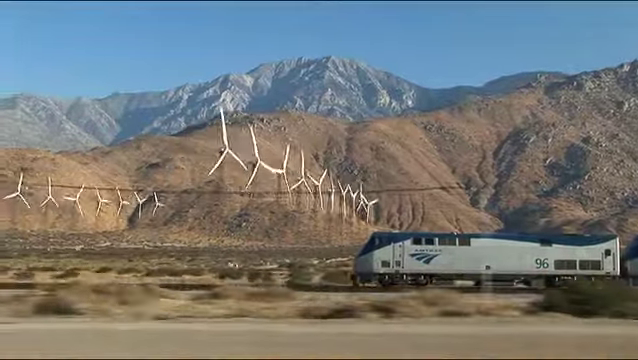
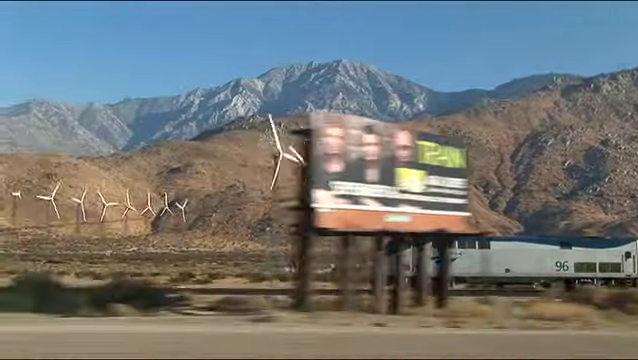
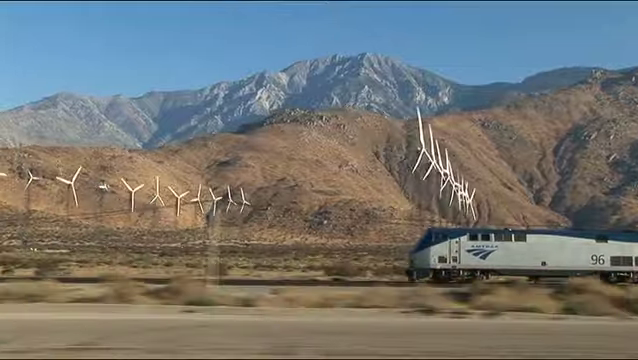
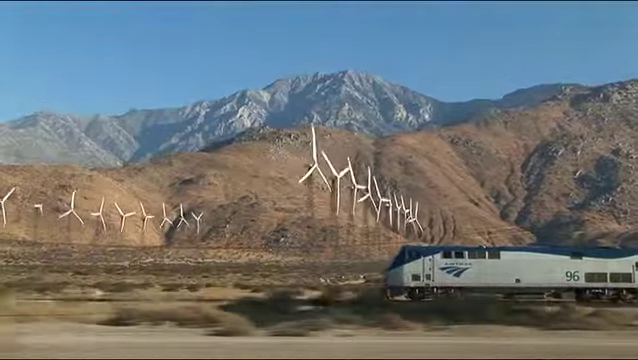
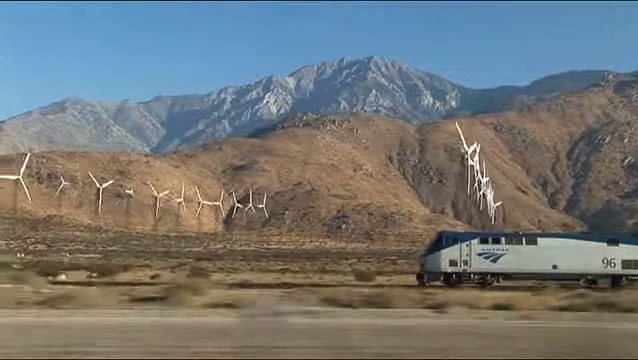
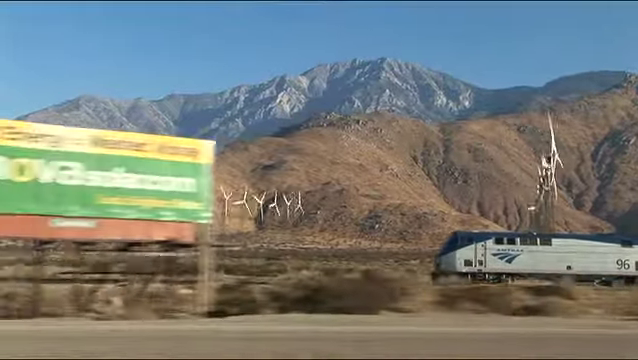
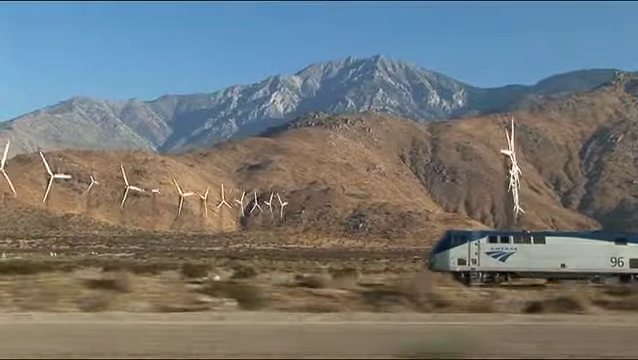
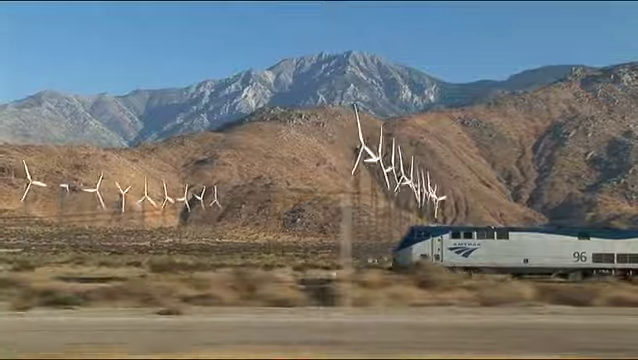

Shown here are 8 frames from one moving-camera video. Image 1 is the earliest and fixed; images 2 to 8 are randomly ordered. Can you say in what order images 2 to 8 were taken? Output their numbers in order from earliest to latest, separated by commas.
2, 4, 8, 3, 5, 7, 6
